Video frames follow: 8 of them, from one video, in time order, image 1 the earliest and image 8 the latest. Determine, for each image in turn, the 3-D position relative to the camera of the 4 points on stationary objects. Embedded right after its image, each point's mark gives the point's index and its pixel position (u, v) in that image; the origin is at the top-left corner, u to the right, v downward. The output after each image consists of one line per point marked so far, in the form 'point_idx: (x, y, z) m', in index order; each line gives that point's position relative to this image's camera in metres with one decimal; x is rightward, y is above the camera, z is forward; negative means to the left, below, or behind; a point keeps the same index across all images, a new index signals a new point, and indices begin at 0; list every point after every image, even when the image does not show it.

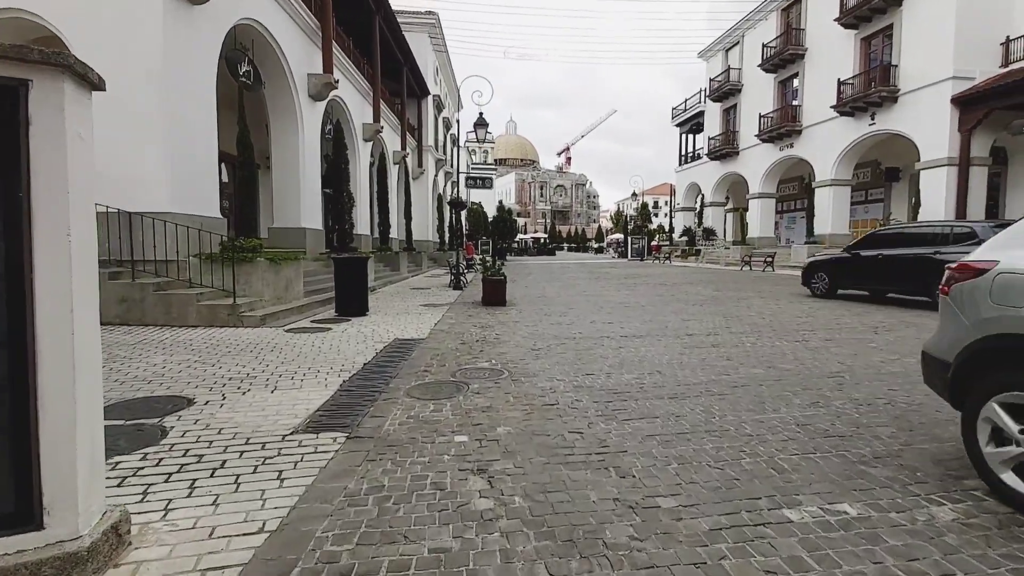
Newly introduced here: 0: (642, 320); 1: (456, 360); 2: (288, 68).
0: (+2.4, -0.6, +9.3) m
1: (-0.7, -0.9, +6.2) m
2: (-6.1, +6.1, +14.2) m
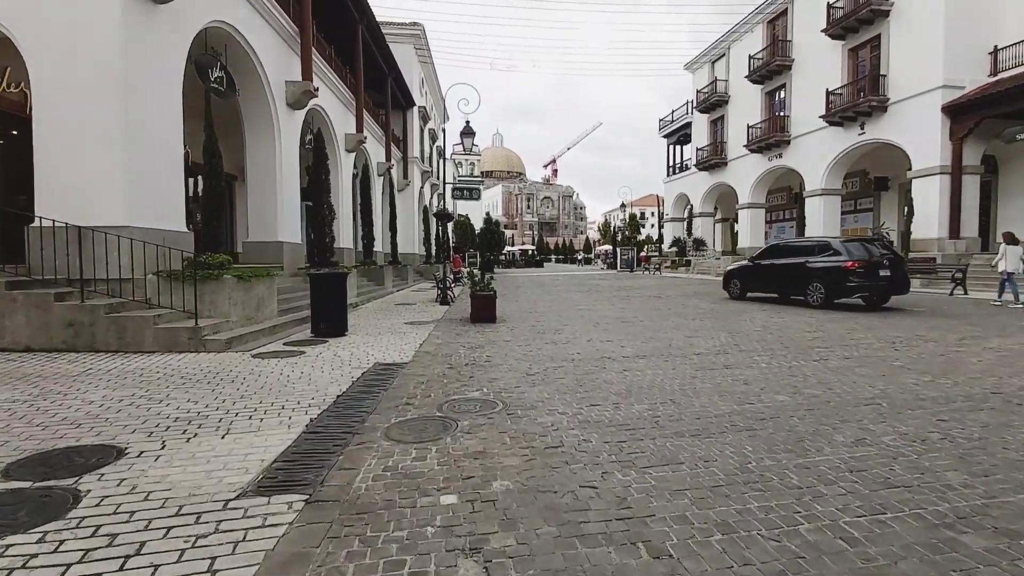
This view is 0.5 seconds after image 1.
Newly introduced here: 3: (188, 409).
0: (+2.2, -0.8, +8.6) m
1: (-0.8, -1.1, +5.5) m
2: (-6.5, +5.6, +13.5) m
3: (-3.0, -1.1, +4.7) m
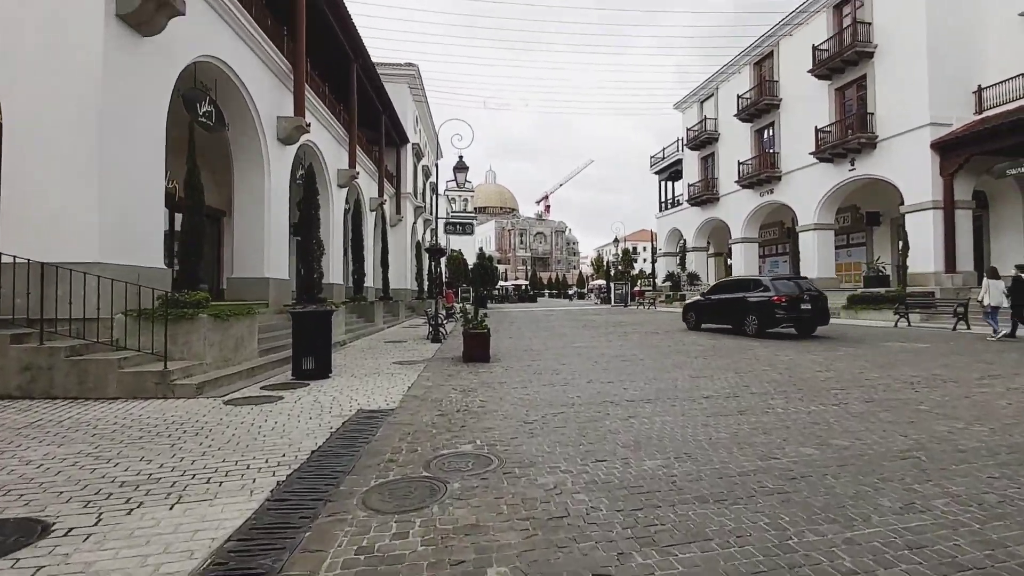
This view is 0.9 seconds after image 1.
0: (+2.1, -1.4, +8.1) m
1: (-0.8, -1.5, +5.0) m
2: (-6.7, +4.6, +13.3) m
3: (-3.0, -1.5, +4.1) m
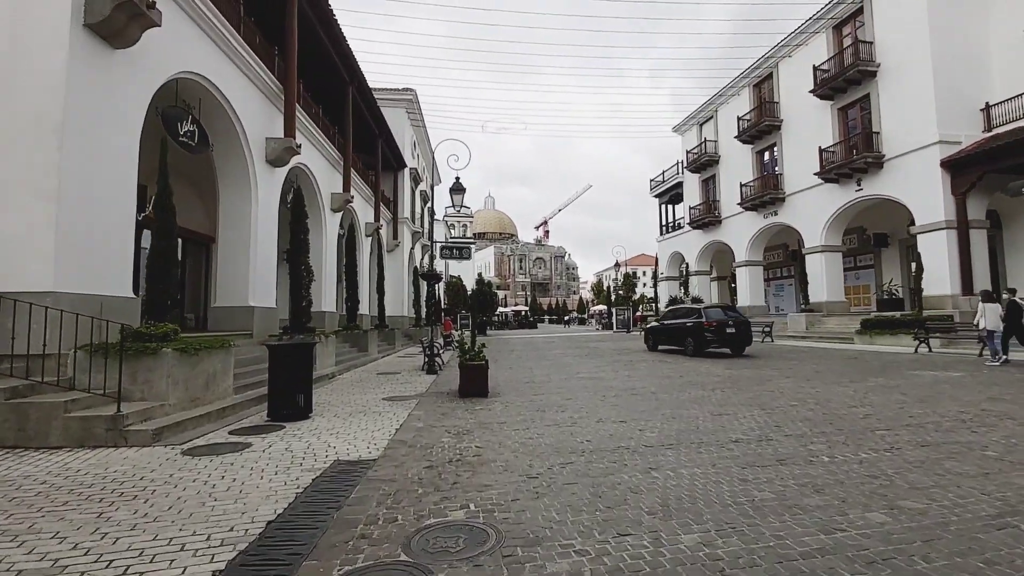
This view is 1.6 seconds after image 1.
0: (+2.1, -1.8, +7.3) m
1: (-0.8, -1.7, +4.1) m
2: (-6.7, +3.9, +12.7) m
3: (-3.0, -1.7, +3.3) m
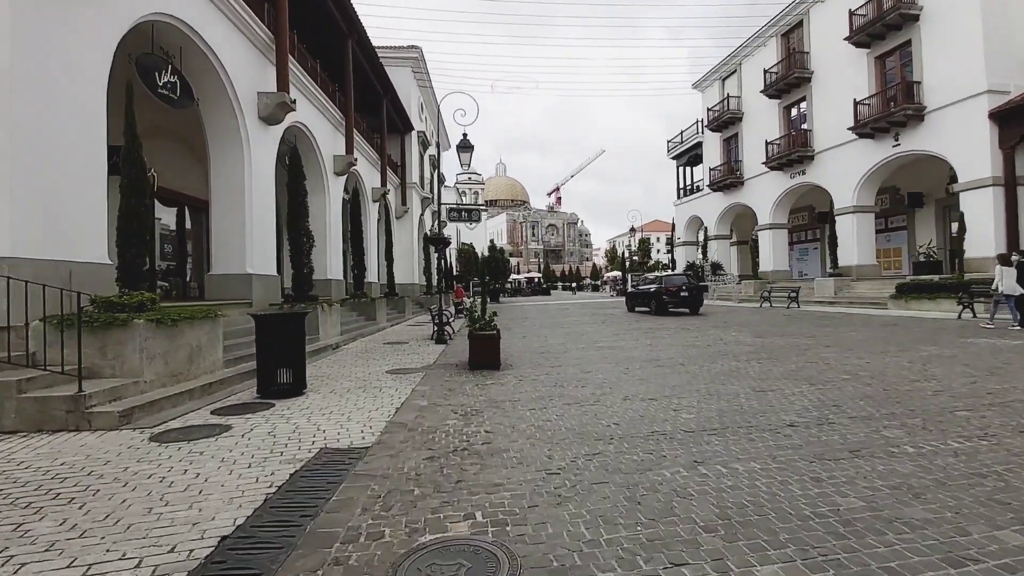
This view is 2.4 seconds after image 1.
0: (+2.3, -1.3, +6.4) m
1: (-0.7, -1.4, +3.3) m
2: (-6.4, +4.7, +11.7) m
3: (-2.9, -1.5, +2.5) m
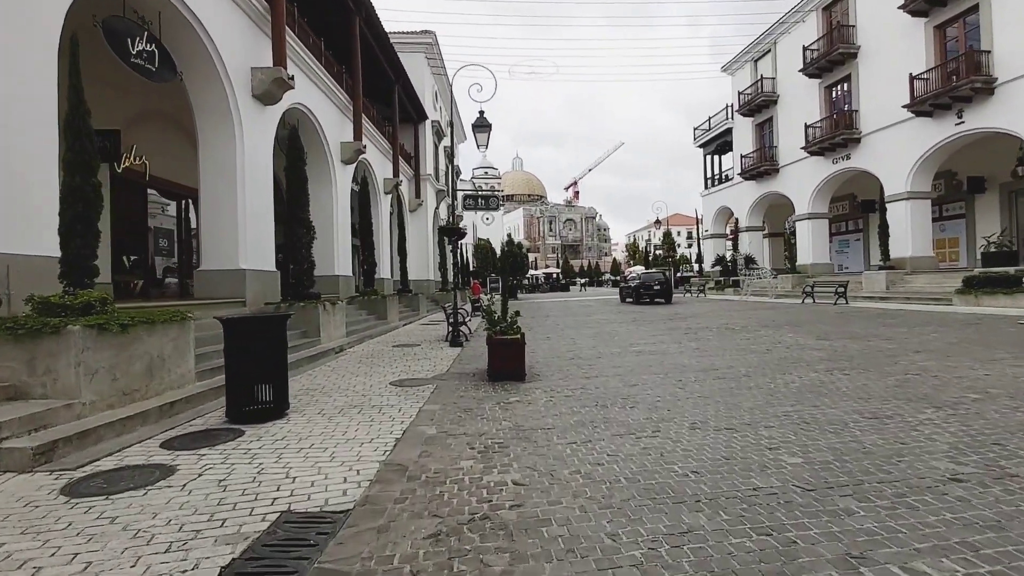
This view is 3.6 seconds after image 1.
0: (+2.6, -1.3, +4.9) m
1: (-0.5, -1.4, +1.9) m
2: (-6.0, +4.7, +10.4) m
3: (-2.7, -1.5, +1.2) m
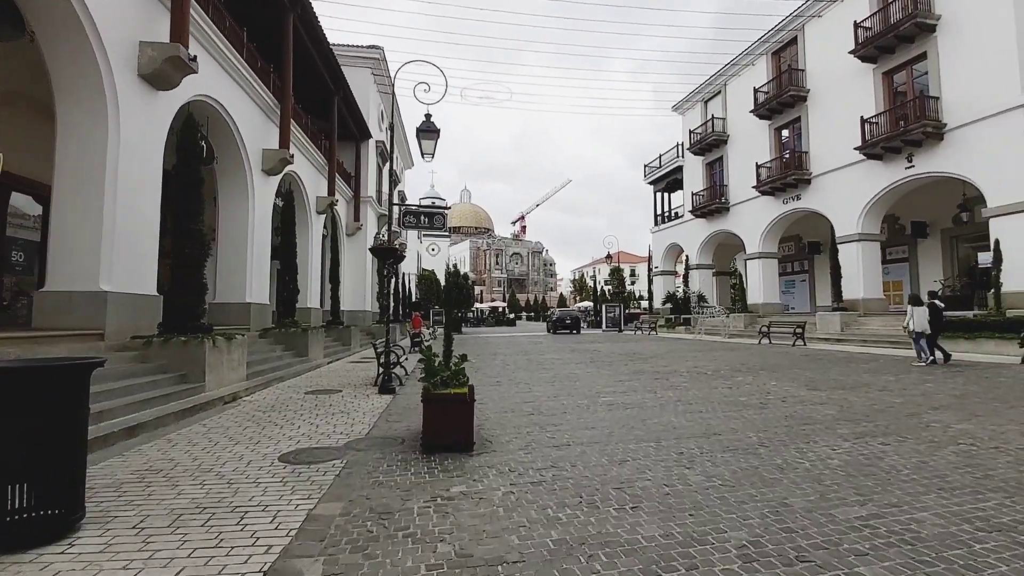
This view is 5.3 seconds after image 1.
0: (+2.3, -1.6, +3.2) m
1: (-0.5, -1.4, -0.1) m
2: (-6.7, +4.3, +8.1) m
3: (-2.6, -1.4, -1.1) m
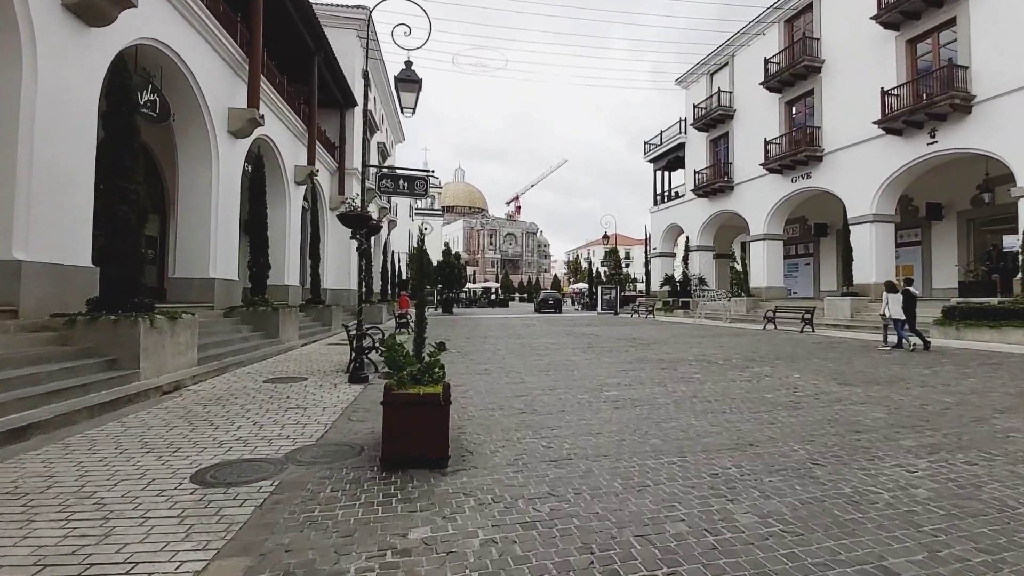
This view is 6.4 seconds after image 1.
0: (+2.2, -1.4, +2.0) m
1: (-0.5, -1.4, -1.3) m
2: (-6.8, +4.7, +6.6) m
3: (-2.7, -1.4, -2.3) m
